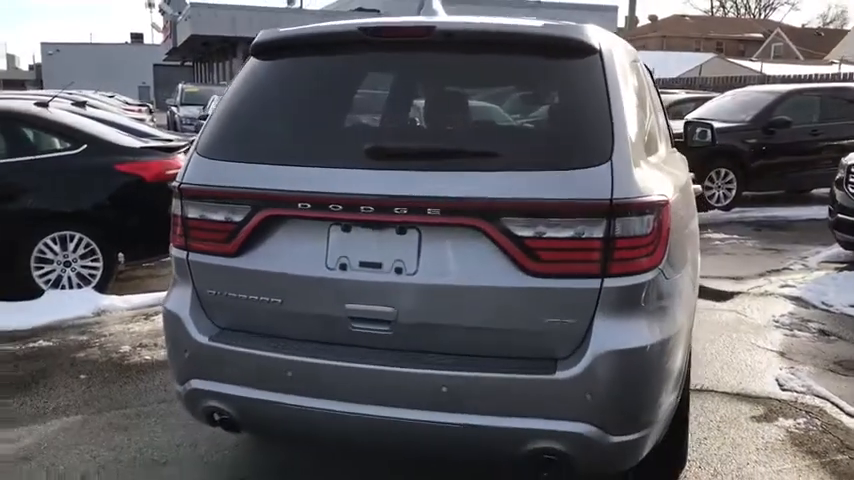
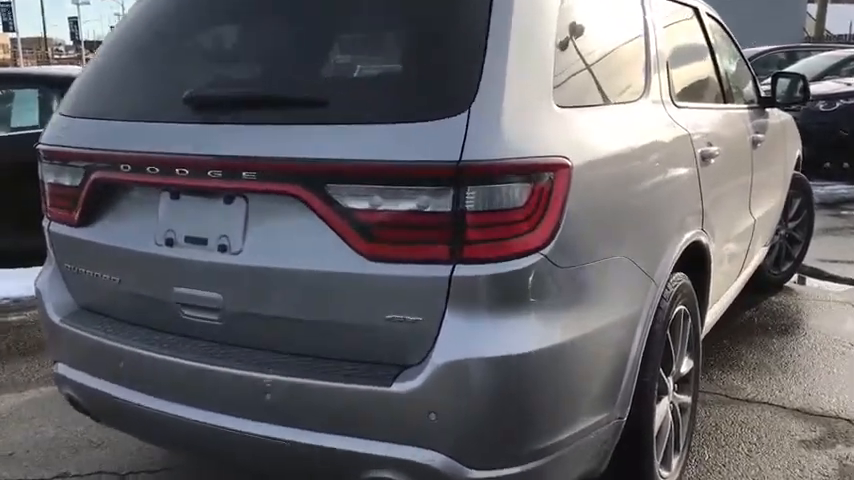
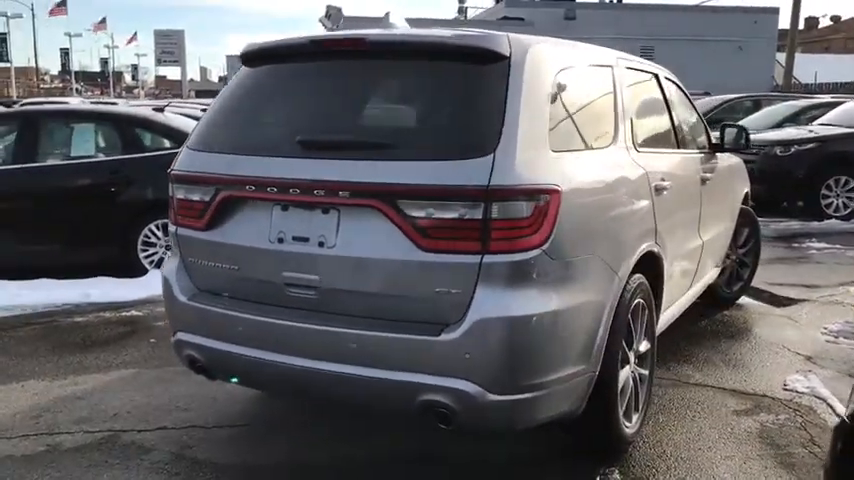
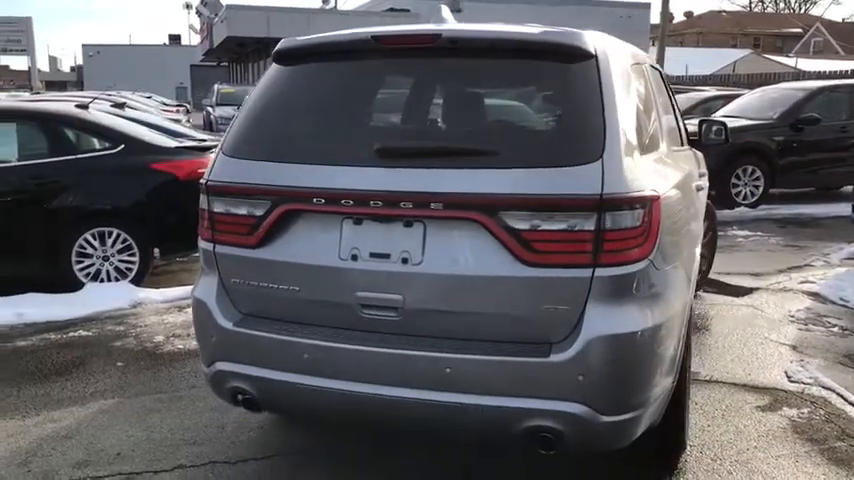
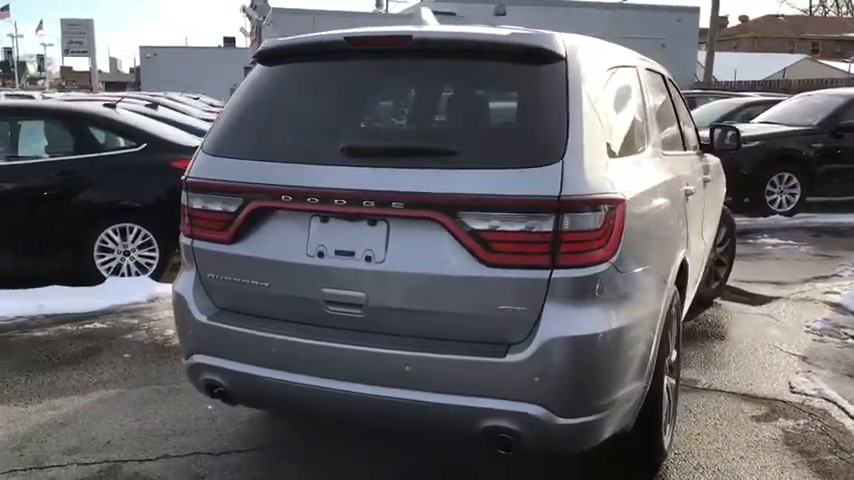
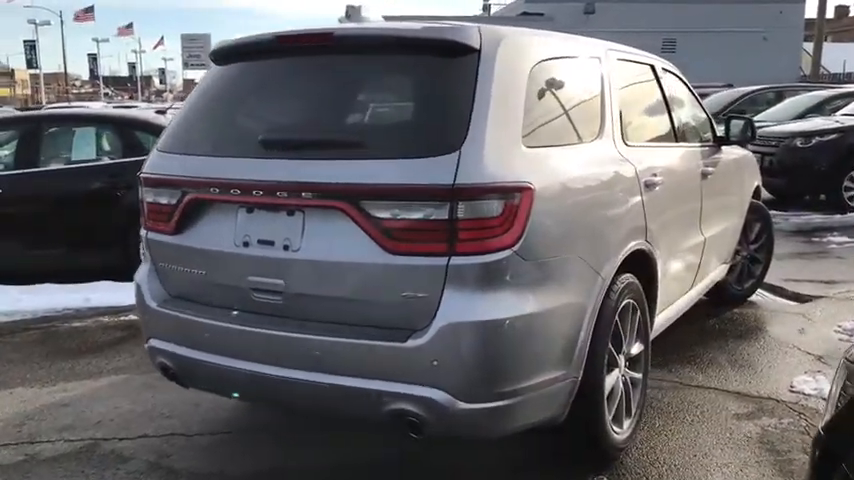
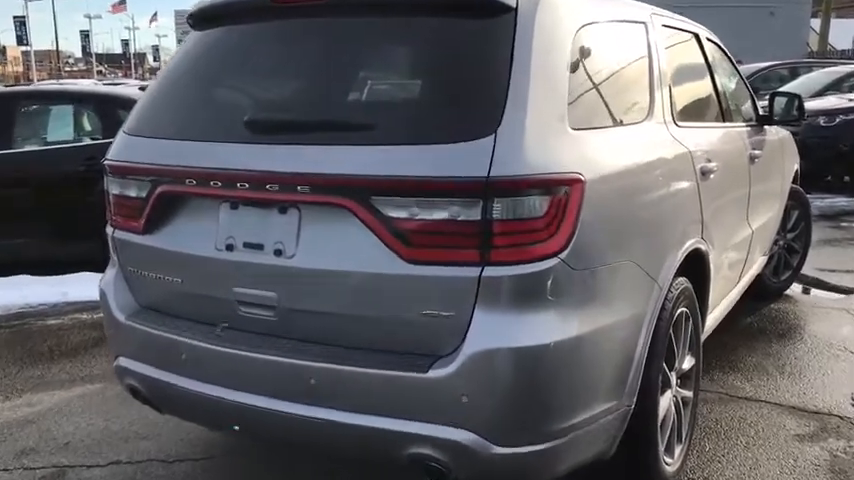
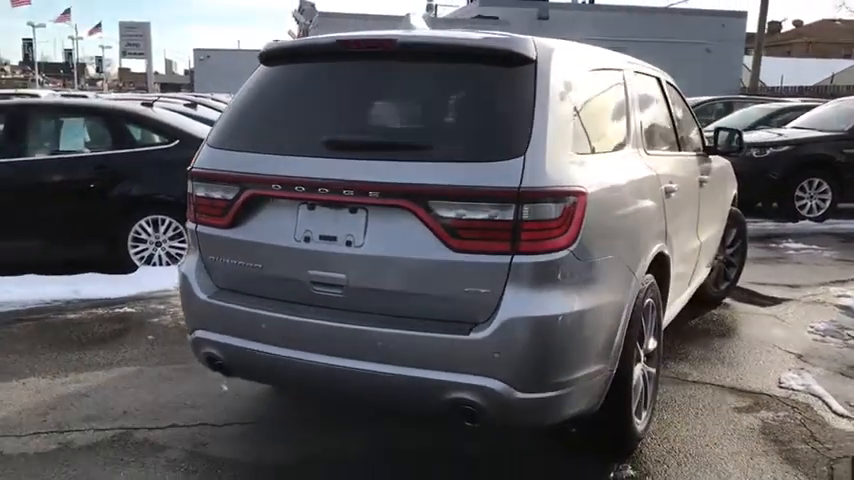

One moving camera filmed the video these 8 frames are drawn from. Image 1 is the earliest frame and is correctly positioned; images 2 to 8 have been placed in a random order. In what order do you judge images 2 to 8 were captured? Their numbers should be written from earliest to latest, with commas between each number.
4, 5, 8, 3, 6, 7, 2
